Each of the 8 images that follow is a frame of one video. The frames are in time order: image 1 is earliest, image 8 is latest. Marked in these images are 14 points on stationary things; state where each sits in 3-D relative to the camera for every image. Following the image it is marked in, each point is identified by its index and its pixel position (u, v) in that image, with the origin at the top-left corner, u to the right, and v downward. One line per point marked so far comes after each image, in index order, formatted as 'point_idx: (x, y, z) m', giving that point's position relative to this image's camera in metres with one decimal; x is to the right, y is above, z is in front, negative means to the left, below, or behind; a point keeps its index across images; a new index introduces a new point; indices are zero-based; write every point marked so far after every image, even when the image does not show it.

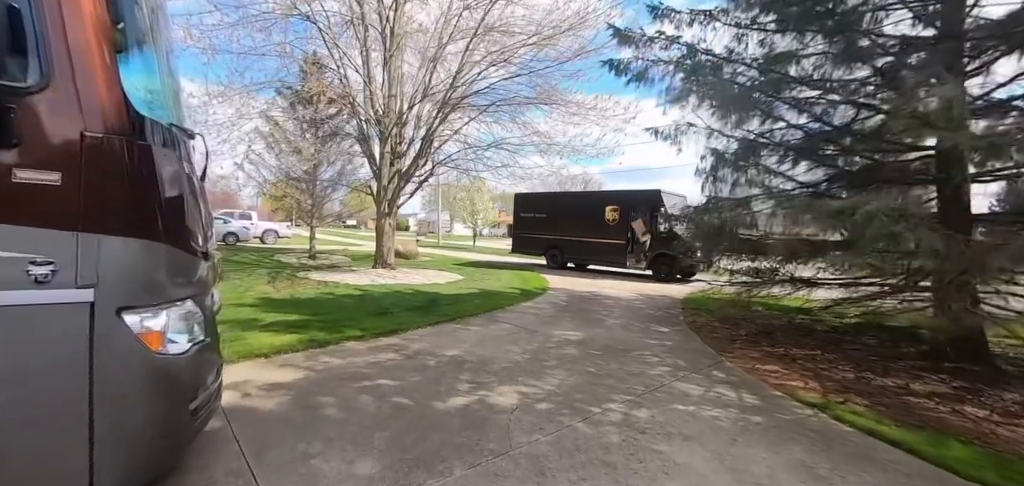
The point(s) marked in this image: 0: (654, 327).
0: (+2.1, -1.3, +6.1) m
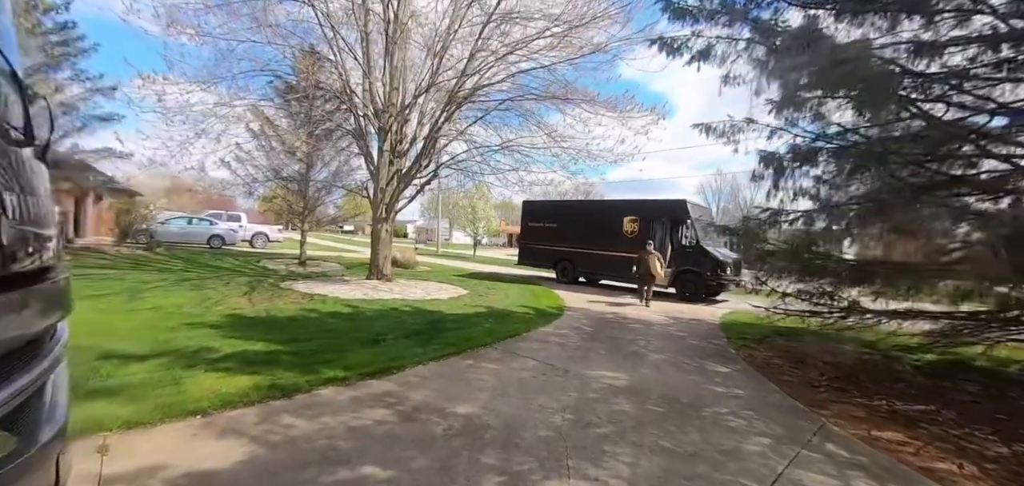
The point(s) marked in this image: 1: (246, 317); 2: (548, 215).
0: (+2.4, -1.5, +4.9) m
1: (-4.5, -1.3, +6.9) m
2: (+1.4, +1.1, +15.7) m
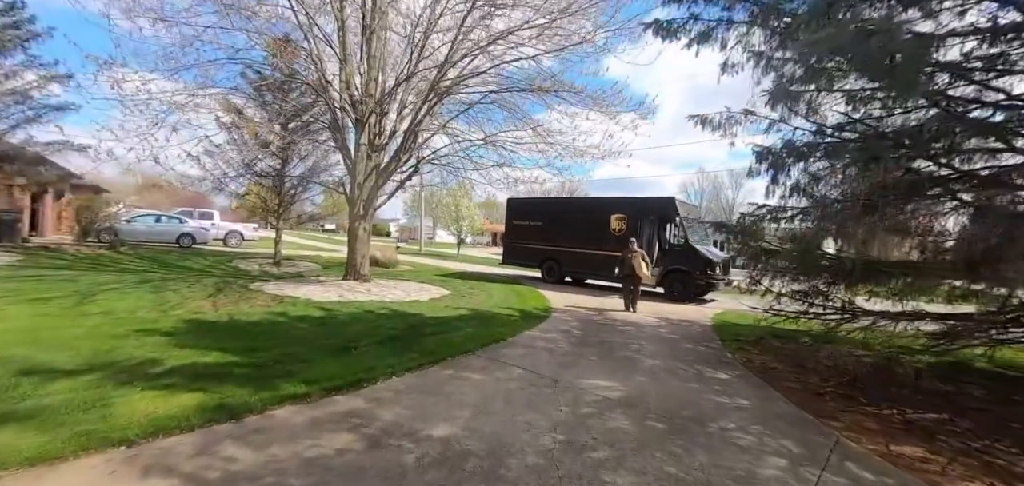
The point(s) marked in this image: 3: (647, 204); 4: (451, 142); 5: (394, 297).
0: (+2.2, -1.5, +4.6) m
1: (-4.7, -1.2, +6.3) m
2: (+0.8, +1.1, +15.3) m
3: (+4.2, +1.2, +12.6) m
4: (-1.6, +2.5, +11.3) m
5: (-2.7, -1.2, +9.4) m
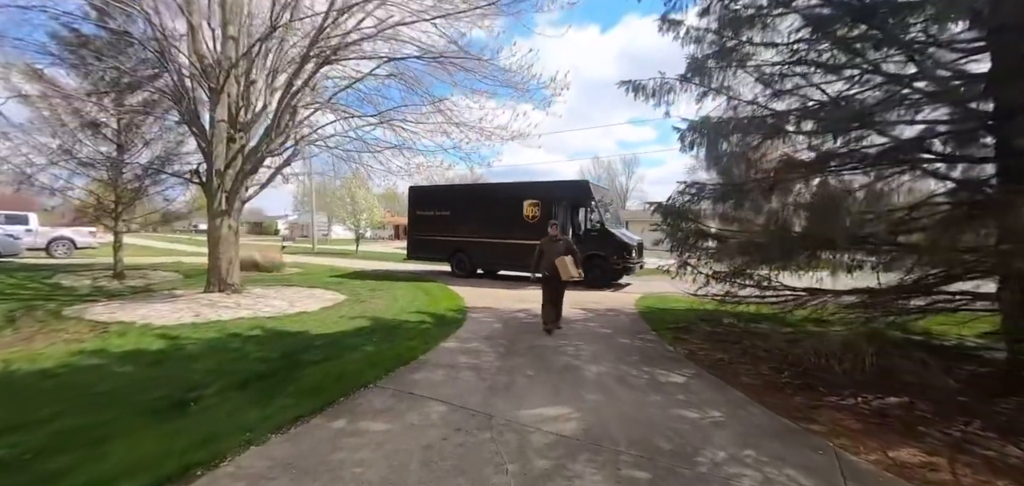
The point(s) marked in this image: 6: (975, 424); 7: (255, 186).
0: (+1.5, -1.3, +4.0) m
1: (-5.7, -1.4, +4.1) m
2: (-2.4, +1.4, +14.1) m
3: (+1.5, +1.6, +12.2) m
4: (-3.9, +2.6, +9.6) m
5: (-4.4, -1.2, +7.6) m
6: (+3.5, -1.4, +3.1) m
7: (-6.3, +1.4, +10.0) m
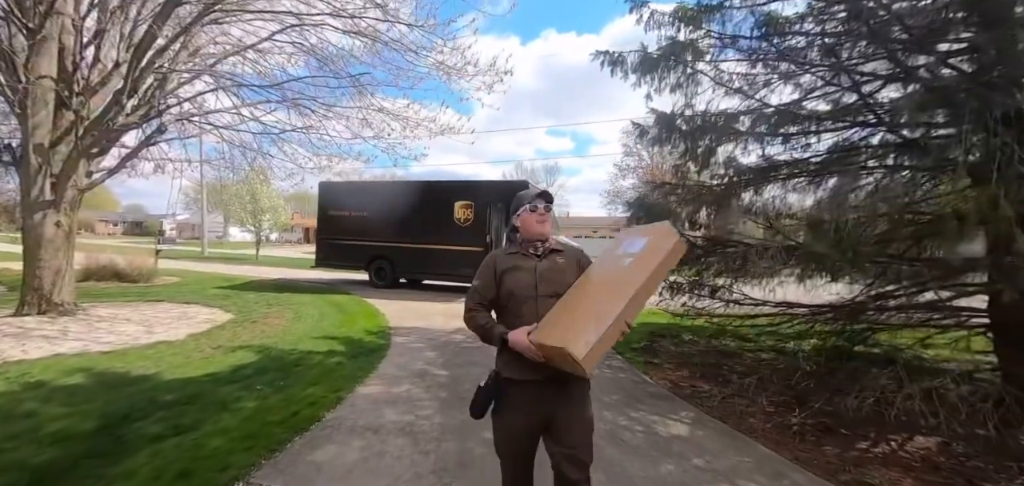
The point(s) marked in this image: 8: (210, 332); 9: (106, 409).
0: (+1.1, -1.4, +3.1) m
1: (-5.9, -1.4, +1.9) m
2: (-4.6, +1.3, +12.3) m
3: (-0.4, +1.4, +11.2) m
4: (-5.2, +2.5, +7.6) m
5: (-5.3, -1.3, +5.5) m
6: (+3.3, -1.5, +2.6) m
7: (-7.6, +1.3, +7.6) m
8: (-4.5, -1.3, +6.2) m
9: (-3.2, -1.3, +3.2) m
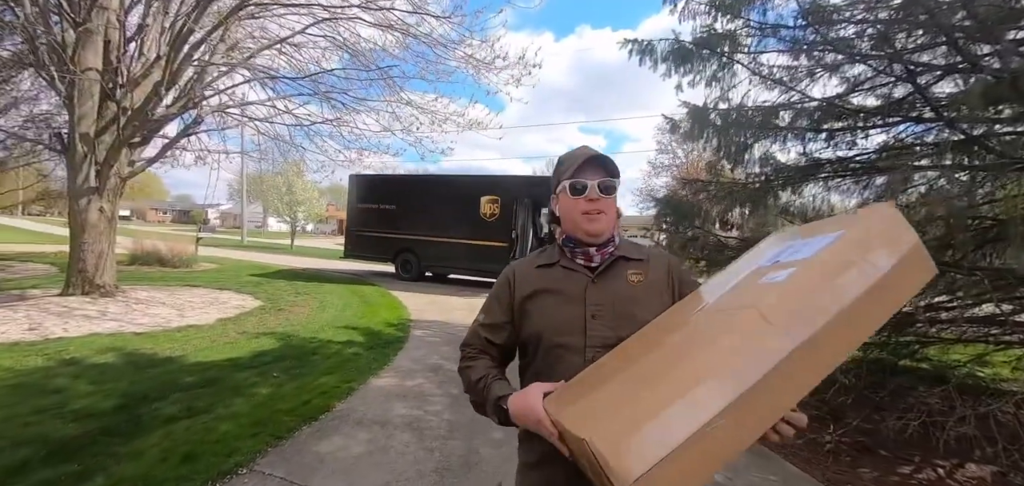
0: (+1.2, -1.4, +3.0) m
1: (-5.9, -1.2, +2.2) m
2: (-3.8, +1.5, +12.5) m
3: (+0.3, +1.5, +11.1) m
4: (-4.7, +2.7, +7.8) m
5: (-5.1, -1.1, +5.8) m
6: (+3.3, -1.5, +2.3) m
7: (-7.1, +1.6, +7.9) m
8: (-4.3, -1.1, +6.4) m
9: (-3.1, -1.2, +3.3) m
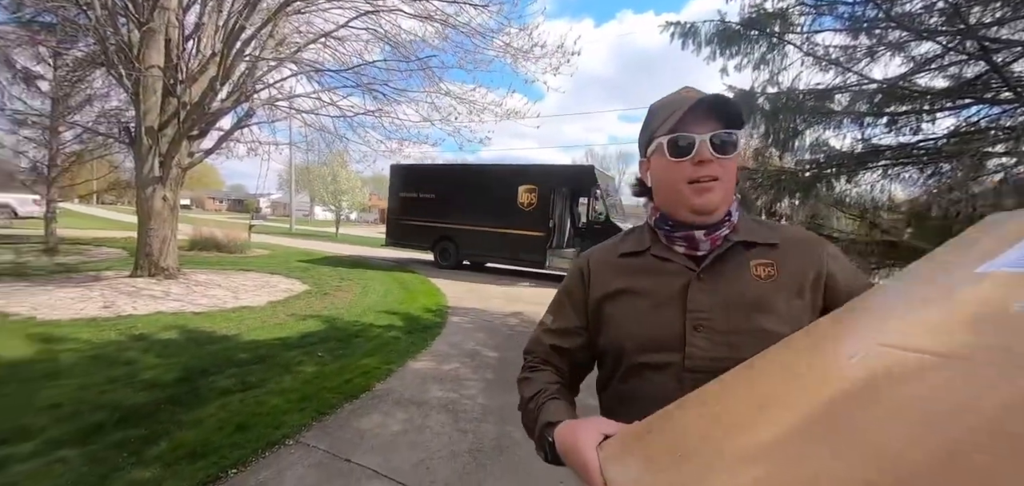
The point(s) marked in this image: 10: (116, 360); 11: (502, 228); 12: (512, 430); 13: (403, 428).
0: (+1.4, -1.3, +2.9) m
1: (-5.7, -1.1, +2.7) m
2: (-2.7, +1.9, +12.7) m
3: (+1.2, +1.8, +10.9) m
4: (-4.0, +2.9, +8.1) m
5: (-4.6, -0.9, +6.2) m
6: (+3.5, -1.5, +2.0) m
7: (-6.4, +1.9, +8.4) m
8: (-3.7, -0.9, +6.7) m
9: (-2.8, -1.1, +3.6) m
10: (-3.5, -1.0, +3.6) m
11: (-0.3, +0.4, +11.6) m
12: (0.0, -1.2, +2.7) m
13: (-0.7, -1.2, +2.6) m
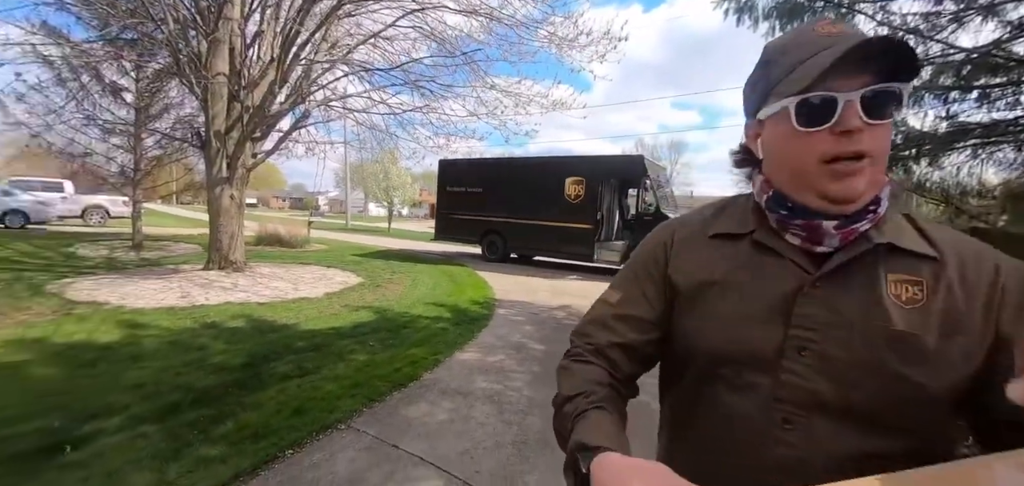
0: (+1.7, -1.2, +2.6) m
1: (-5.4, -1.1, +3.3) m
2: (-1.4, +2.1, +12.8) m
3: (+2.4, +2.0, +10.6) m
4: (-3.1, +3.1, +8.4) m
5: (-3.9, -0.8, +6.6) m
6: (+3.7, -1.4, +1.6) m
7: (-5.5, +2.0, +9.0) m
8: (-3.0, -0.8, +7.0) m
9: (-2.4, -1.0, +3.8) m
10: (-3.1, -1.0, +4.0) m
11: (+0.9, +0.6, +11.5) m
12: (+0.3, -1.1, +2.6) m
13: (-0.4, -1.1, +2.7) m
